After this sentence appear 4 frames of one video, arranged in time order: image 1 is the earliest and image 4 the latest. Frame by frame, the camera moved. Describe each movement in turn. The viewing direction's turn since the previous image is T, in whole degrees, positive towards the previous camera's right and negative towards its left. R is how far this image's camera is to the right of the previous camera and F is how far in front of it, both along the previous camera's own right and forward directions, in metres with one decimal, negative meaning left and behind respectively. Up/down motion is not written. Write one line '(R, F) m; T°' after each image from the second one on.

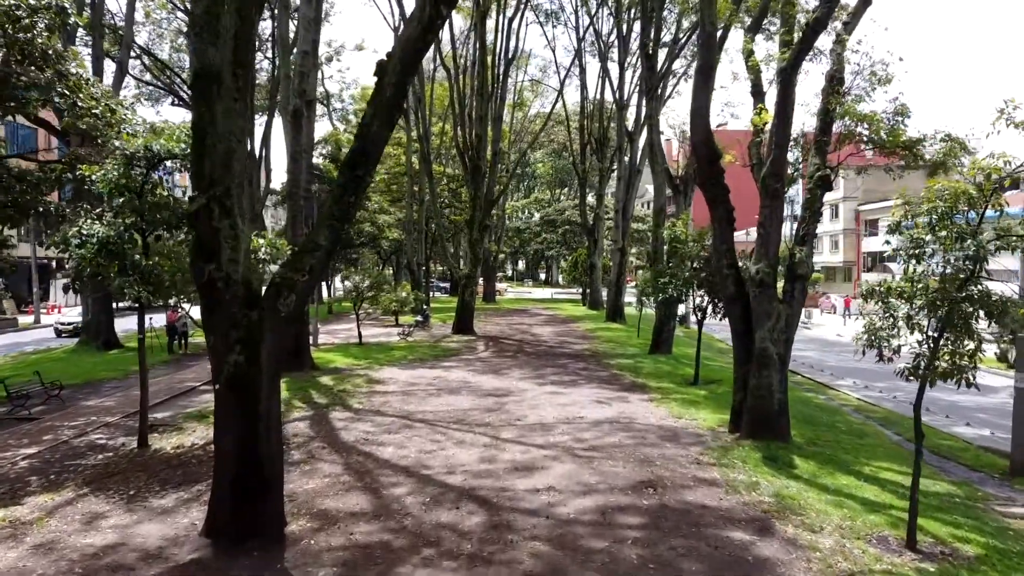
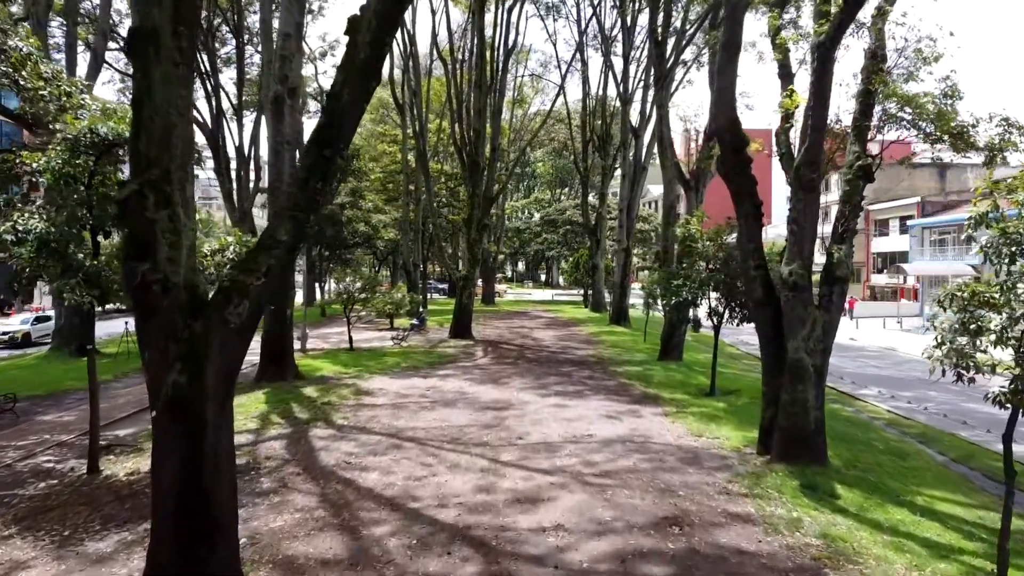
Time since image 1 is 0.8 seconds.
(0.0, +1.2) m; 0°
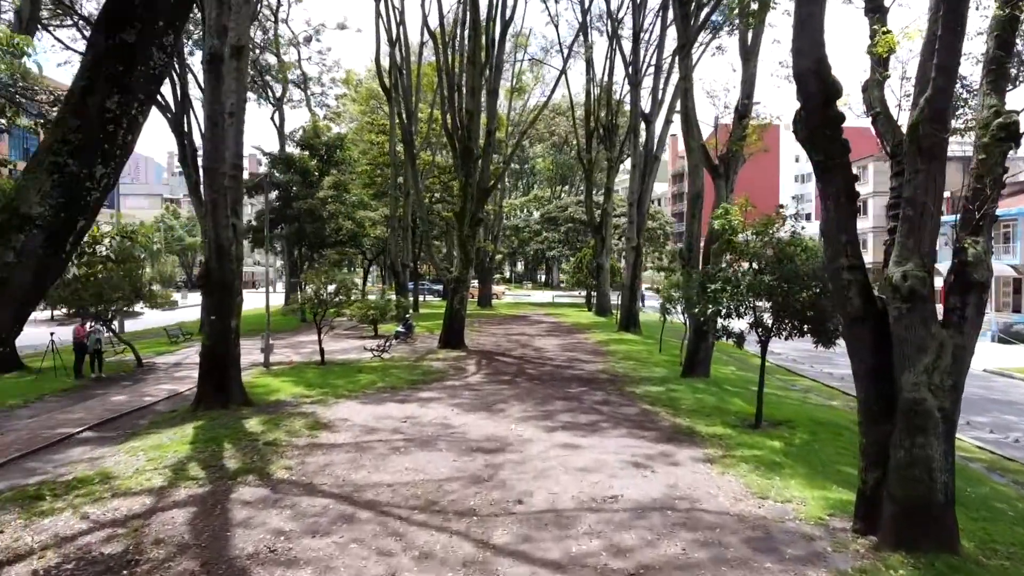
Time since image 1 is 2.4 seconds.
(0.0, +2.7) m; 0°
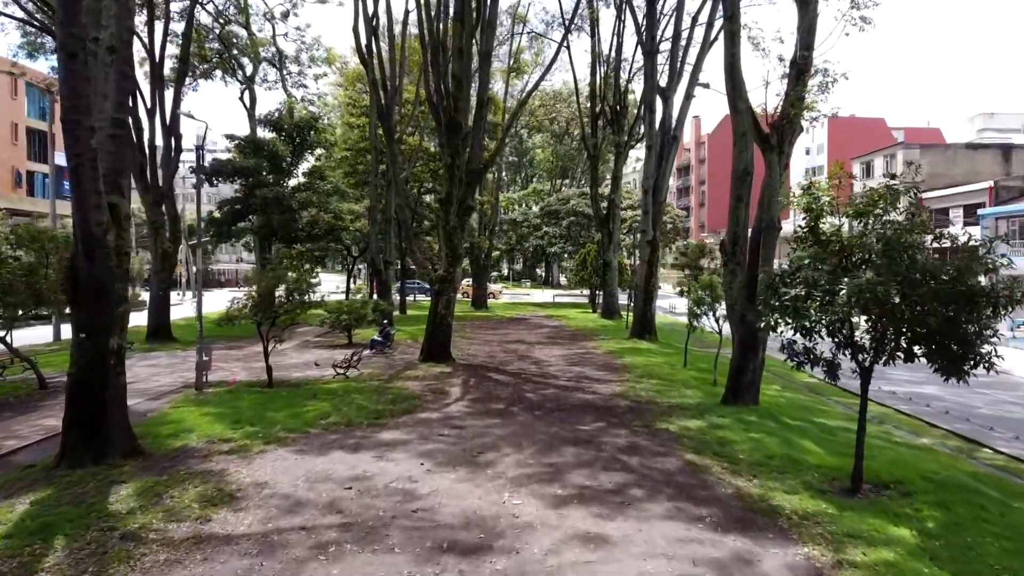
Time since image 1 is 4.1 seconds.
(+0.1, +3.4) m; 0°
